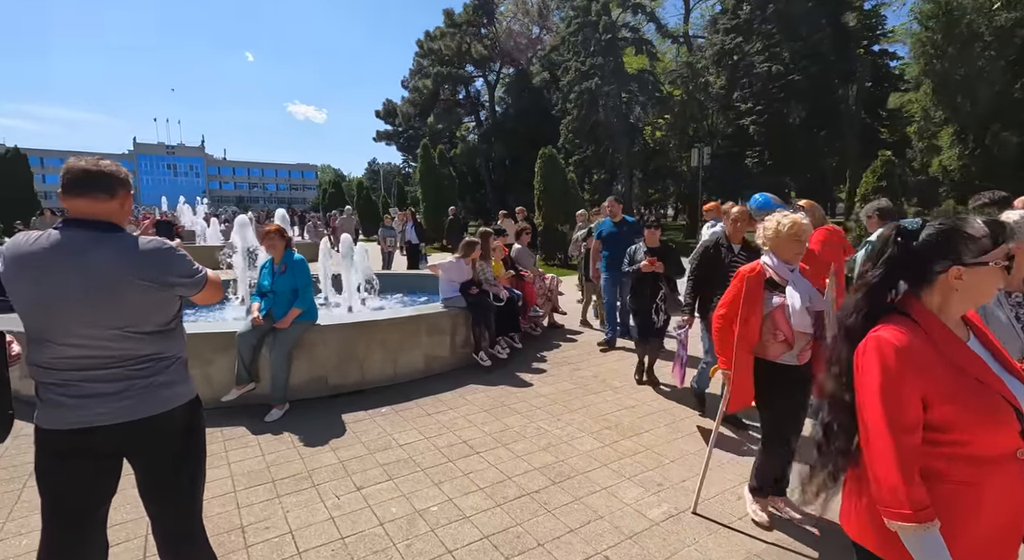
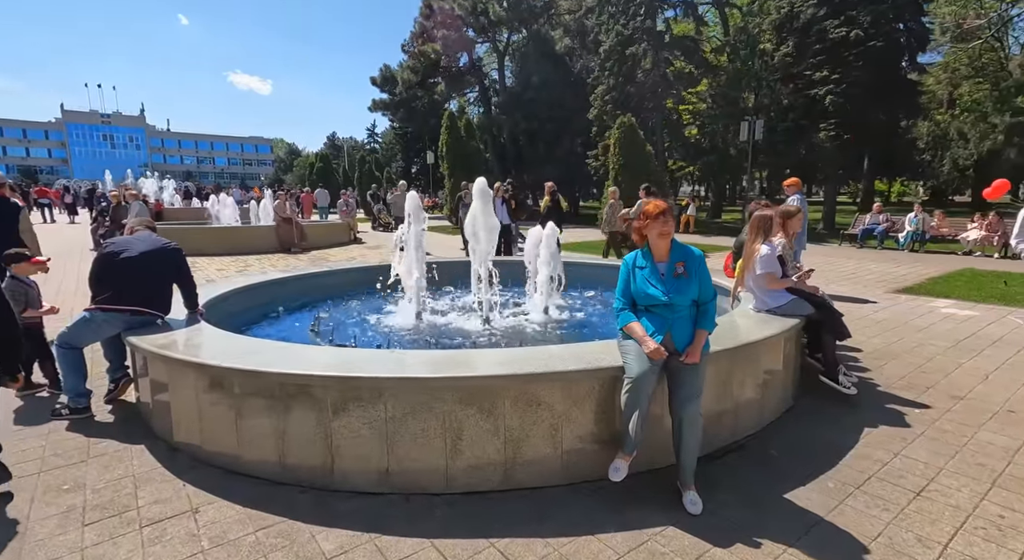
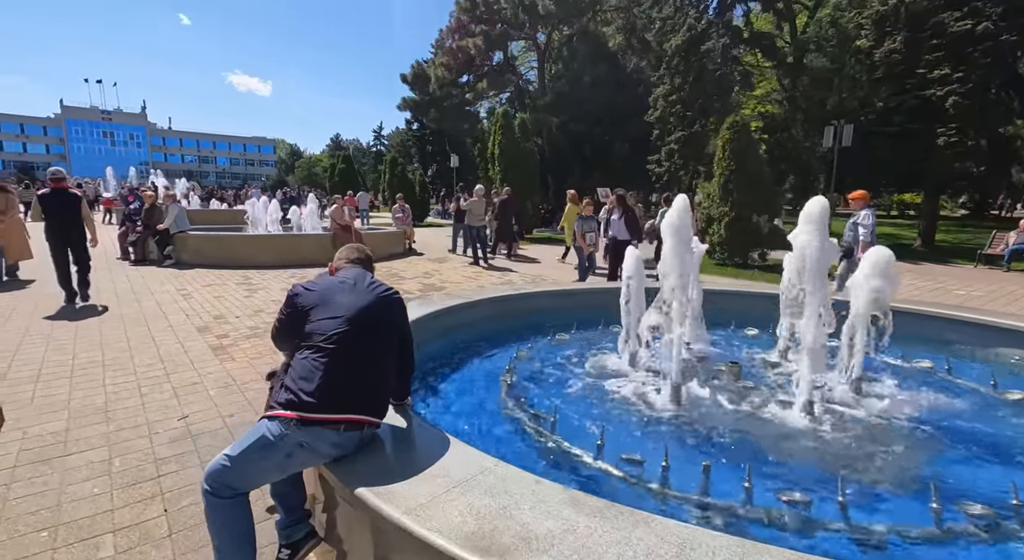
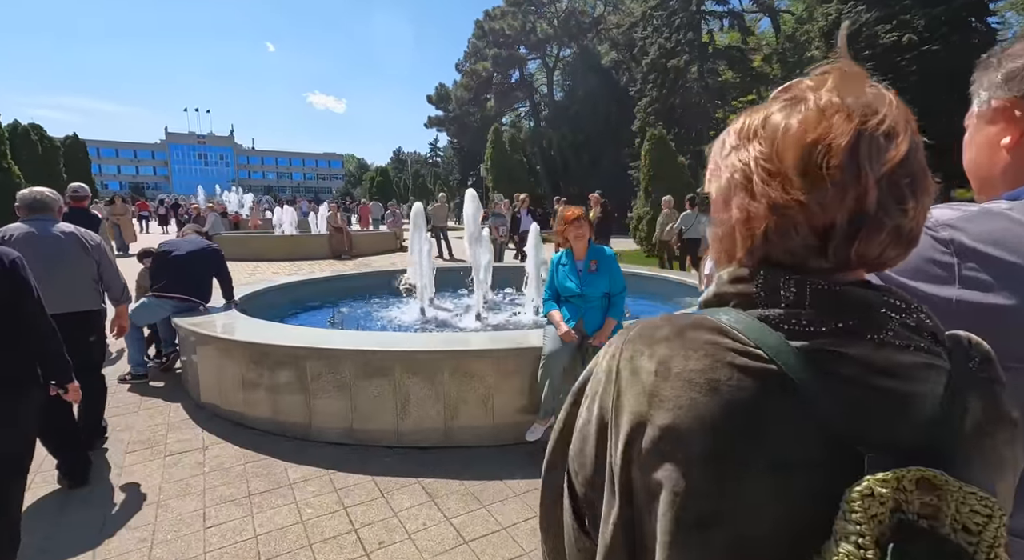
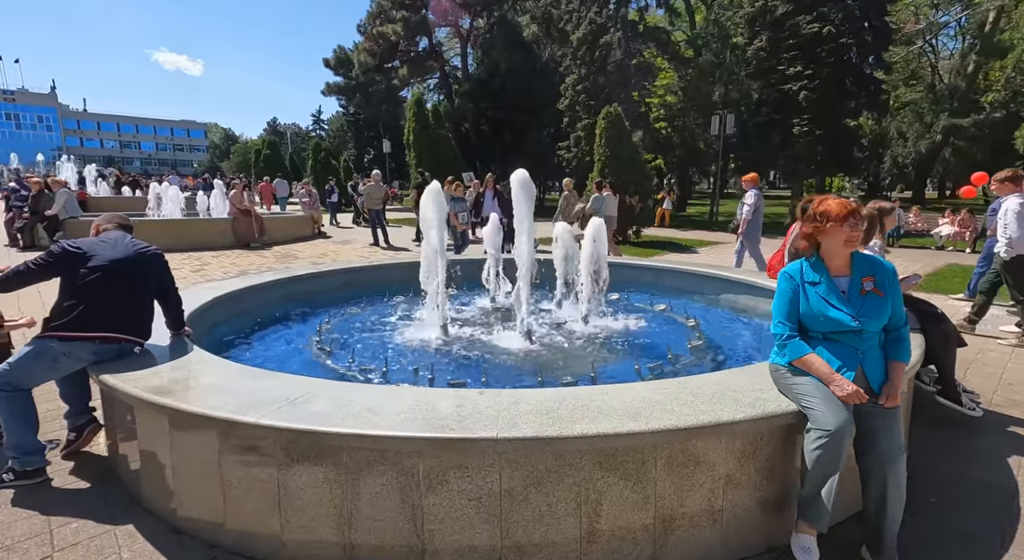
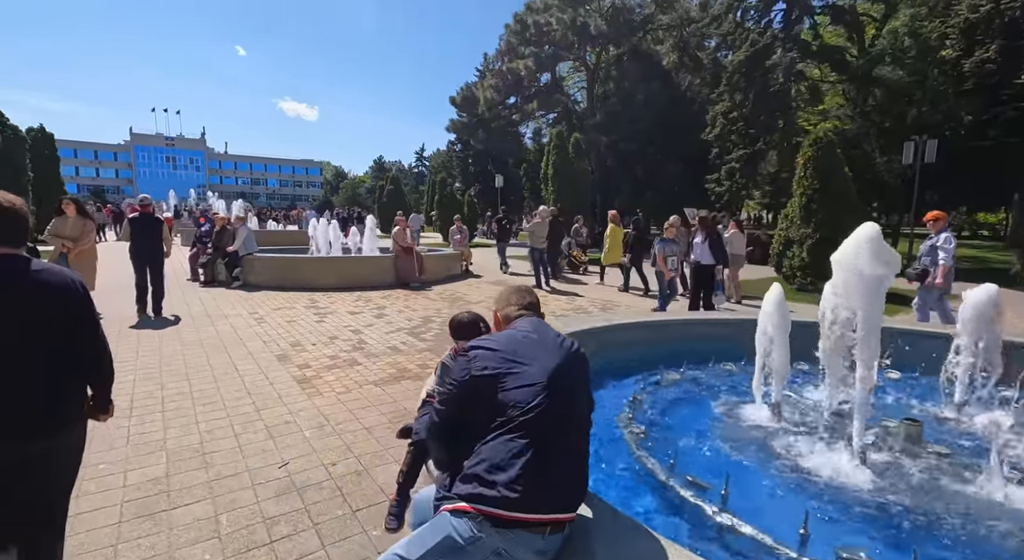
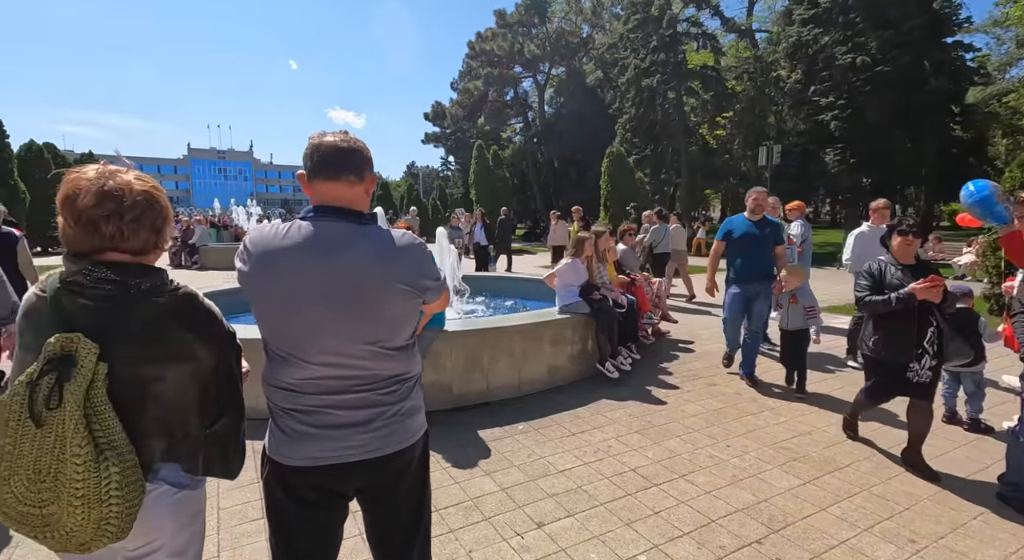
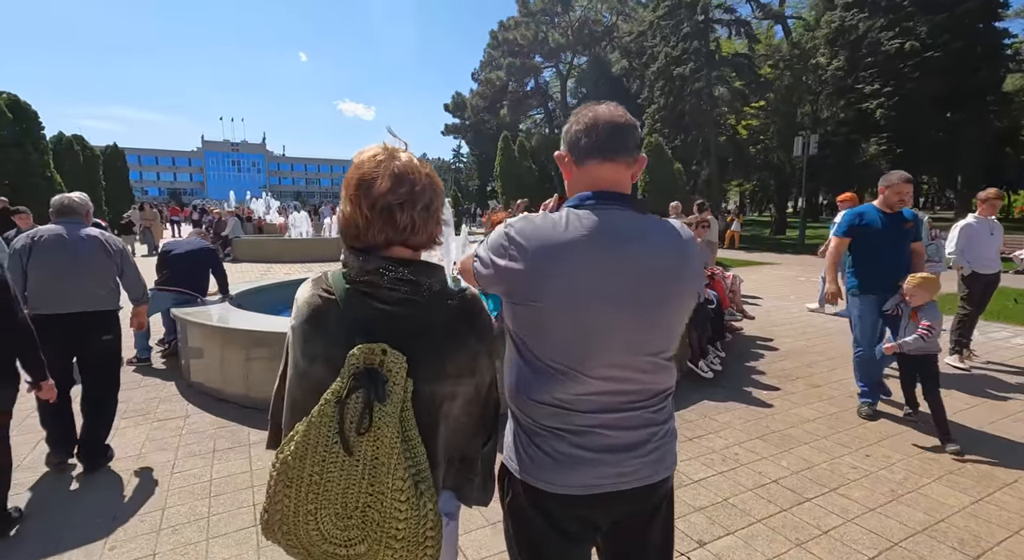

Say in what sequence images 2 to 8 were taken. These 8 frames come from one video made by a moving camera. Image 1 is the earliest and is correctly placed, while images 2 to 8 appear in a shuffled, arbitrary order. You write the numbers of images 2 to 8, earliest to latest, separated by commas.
7, 8, 4, 2, 5, 3, 6
